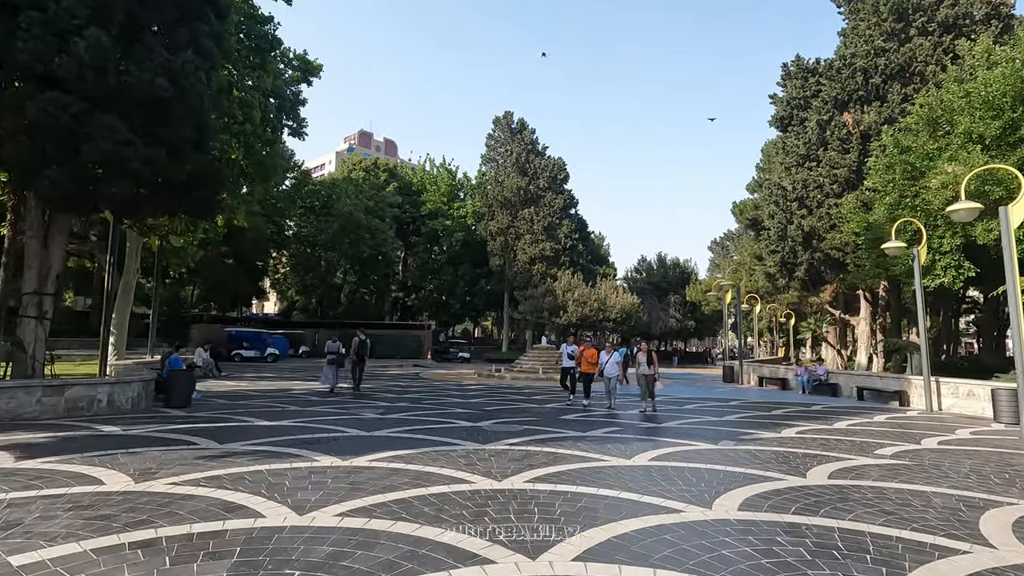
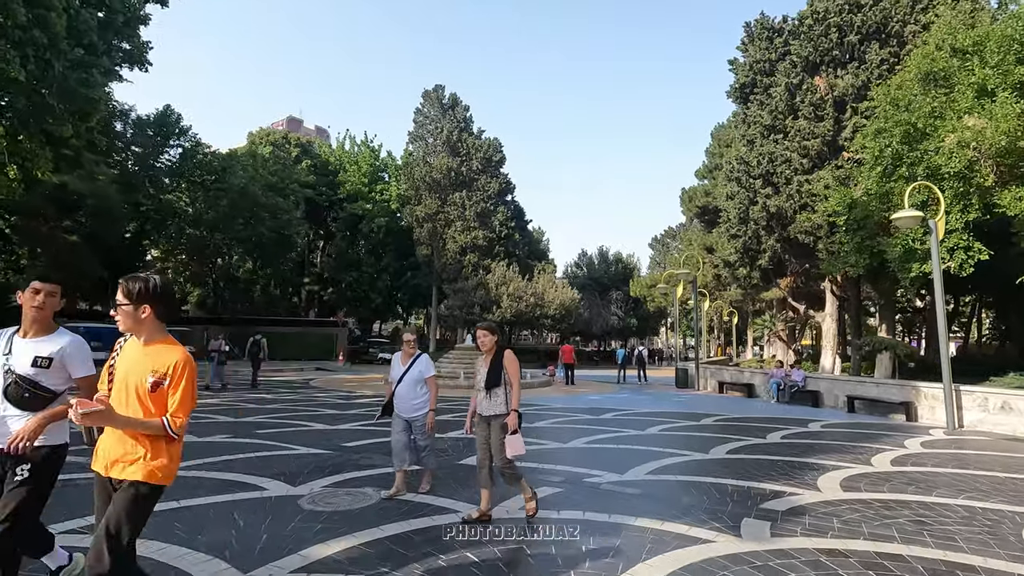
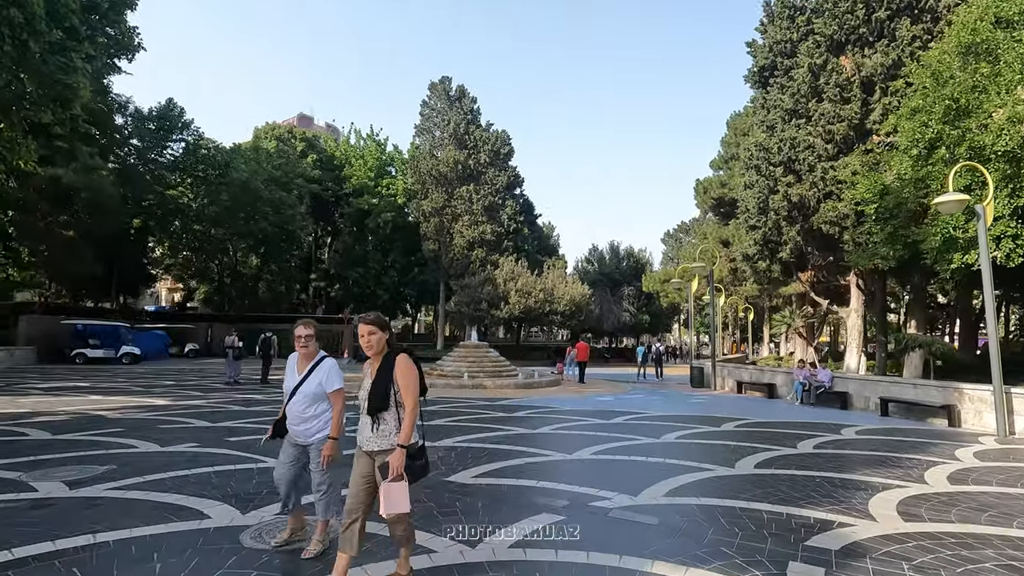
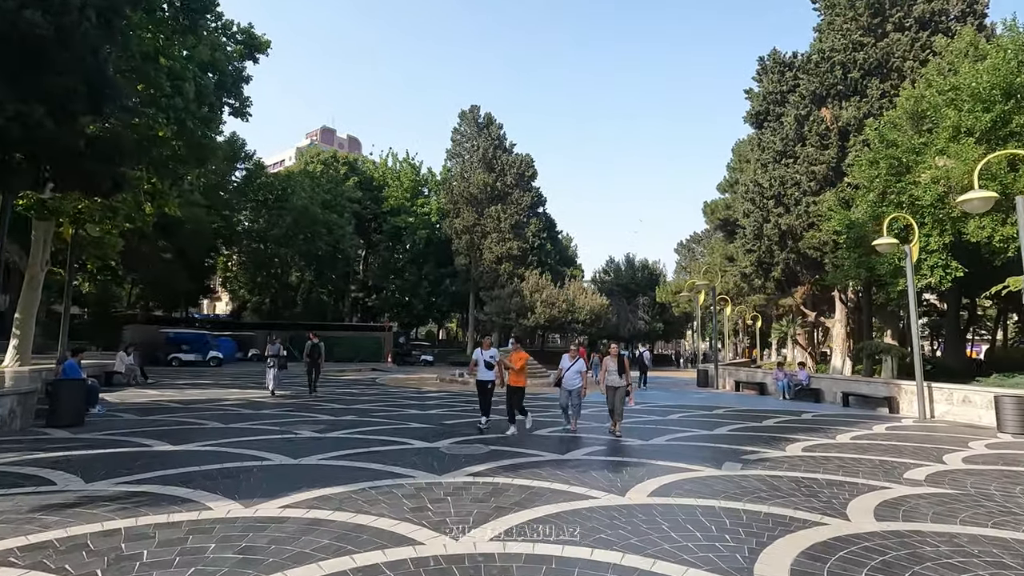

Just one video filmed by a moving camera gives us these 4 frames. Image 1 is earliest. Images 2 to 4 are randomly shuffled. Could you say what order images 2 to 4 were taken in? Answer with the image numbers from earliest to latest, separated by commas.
4, 2, 3
